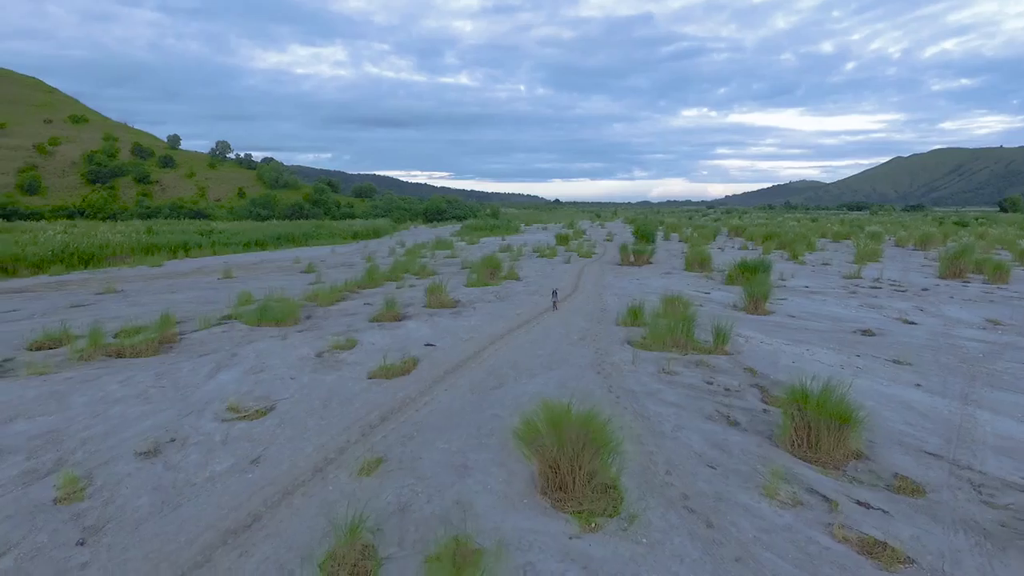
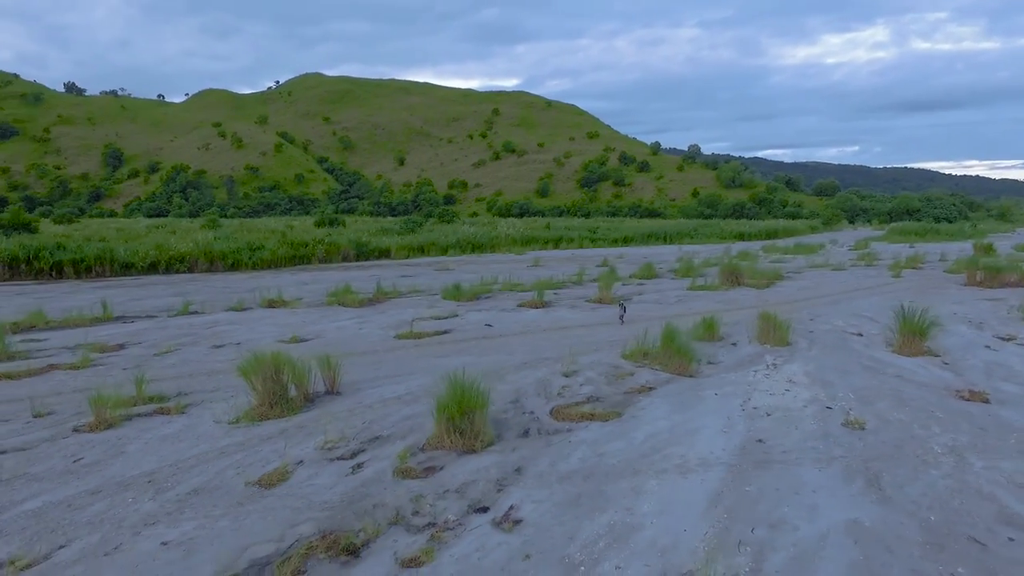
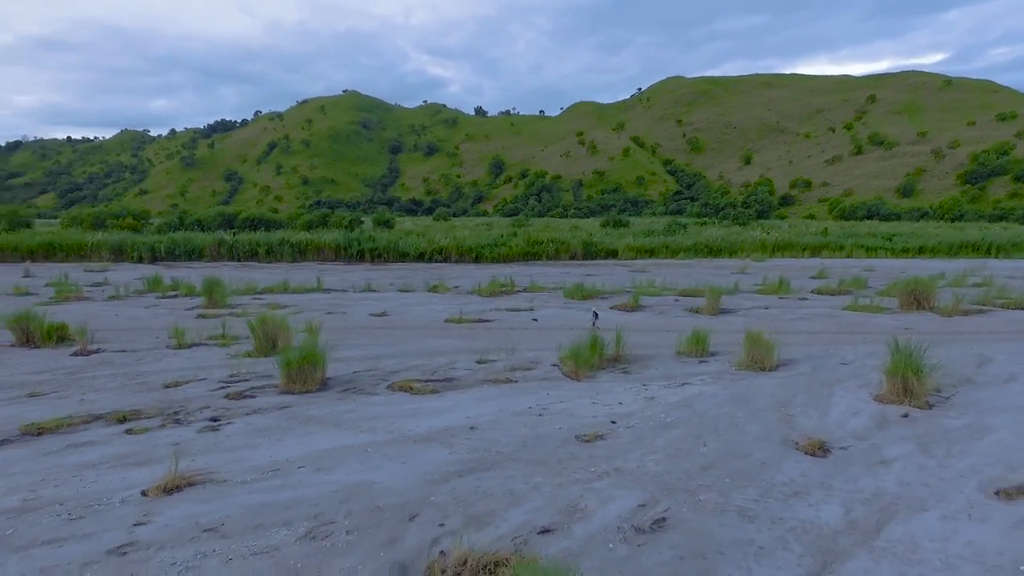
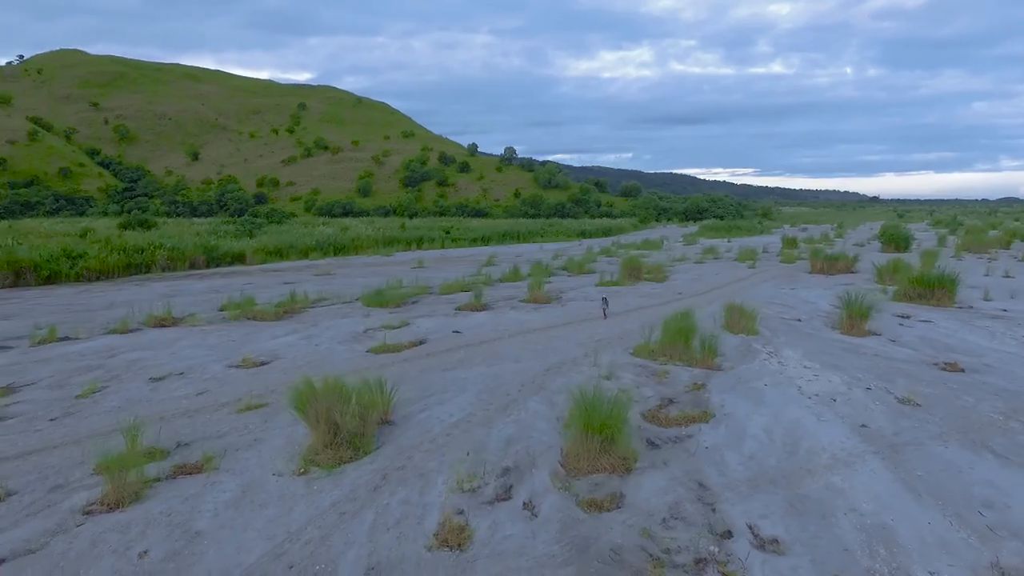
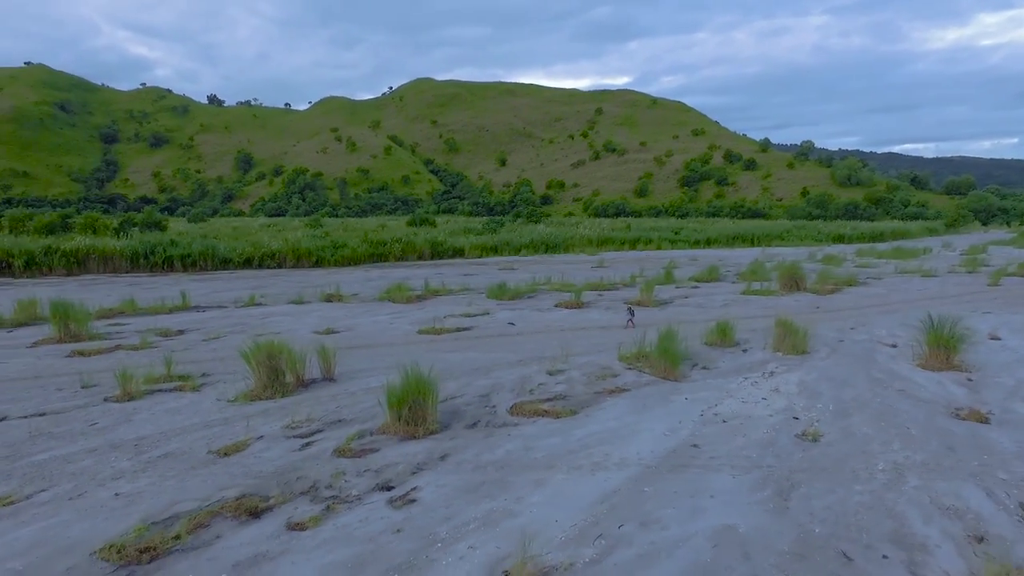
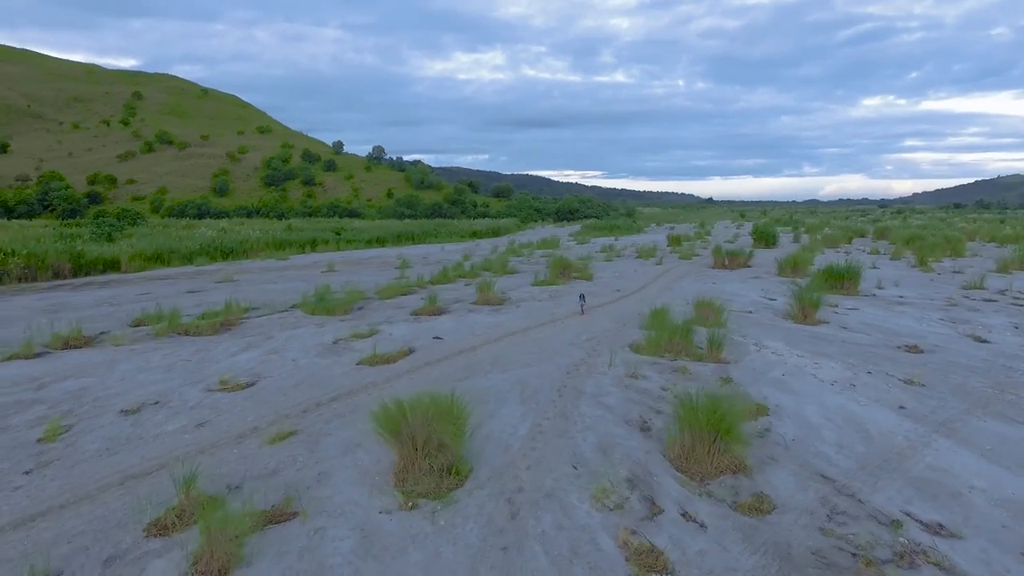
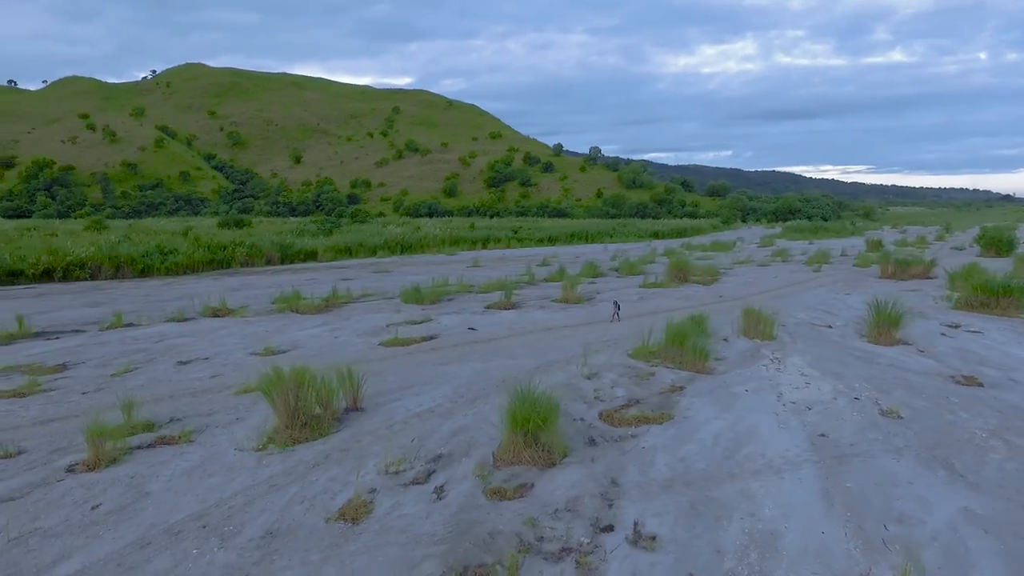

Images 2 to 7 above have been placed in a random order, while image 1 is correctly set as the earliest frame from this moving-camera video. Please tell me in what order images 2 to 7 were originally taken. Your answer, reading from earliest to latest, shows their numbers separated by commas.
6, 4, 7, 2, 5, 3
